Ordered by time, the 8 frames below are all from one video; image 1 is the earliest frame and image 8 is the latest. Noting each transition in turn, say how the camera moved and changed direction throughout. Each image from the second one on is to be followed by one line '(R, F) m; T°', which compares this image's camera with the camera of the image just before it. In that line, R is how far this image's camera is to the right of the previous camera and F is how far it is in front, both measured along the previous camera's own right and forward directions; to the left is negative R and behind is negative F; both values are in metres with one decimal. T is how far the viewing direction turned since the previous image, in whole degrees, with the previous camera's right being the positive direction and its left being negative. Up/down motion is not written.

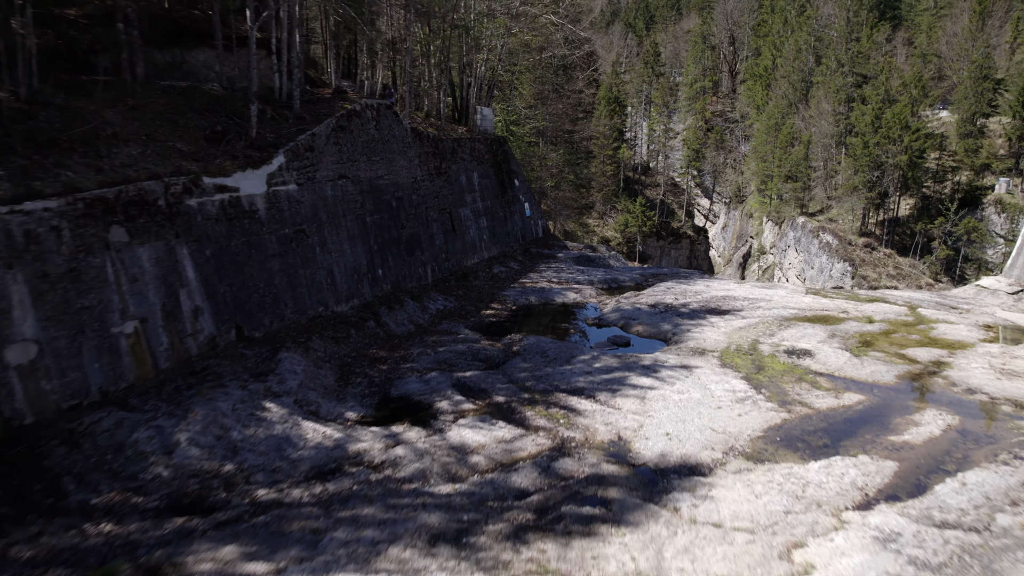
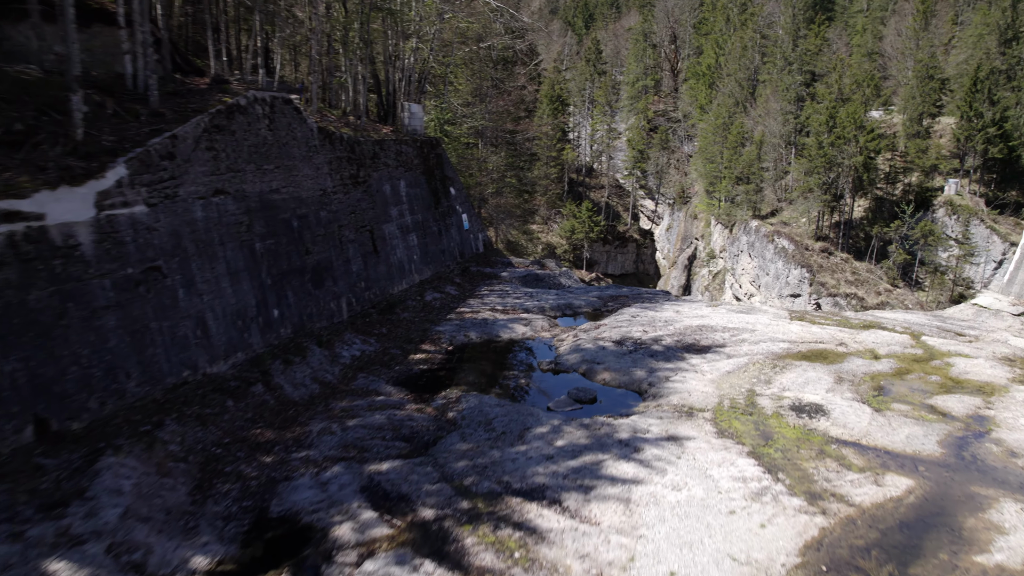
(+0.1, +2.6) m; +5°
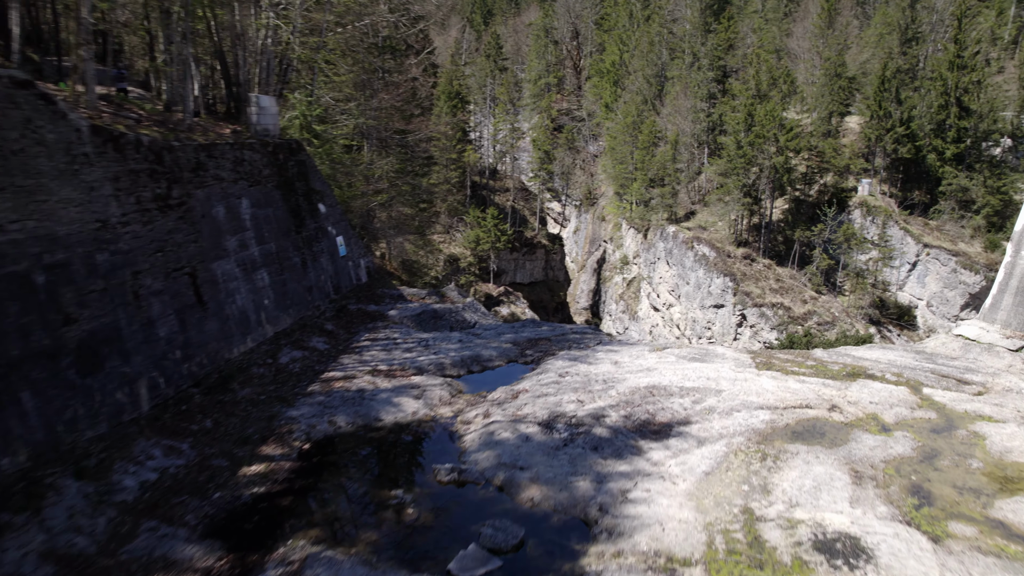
(+0.3, +3.3) m; +8°
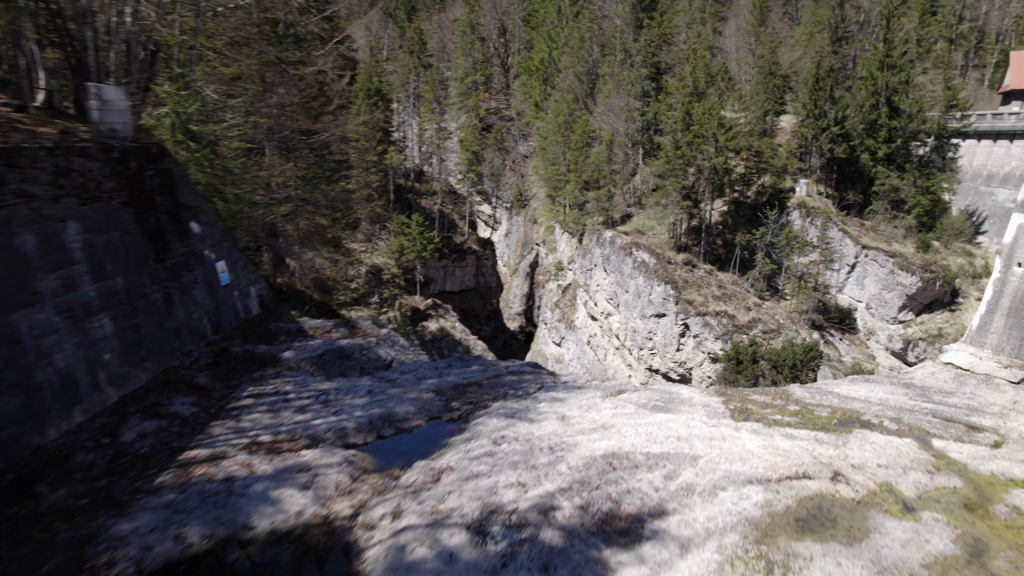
(+0.2, +2.1) m; +6°
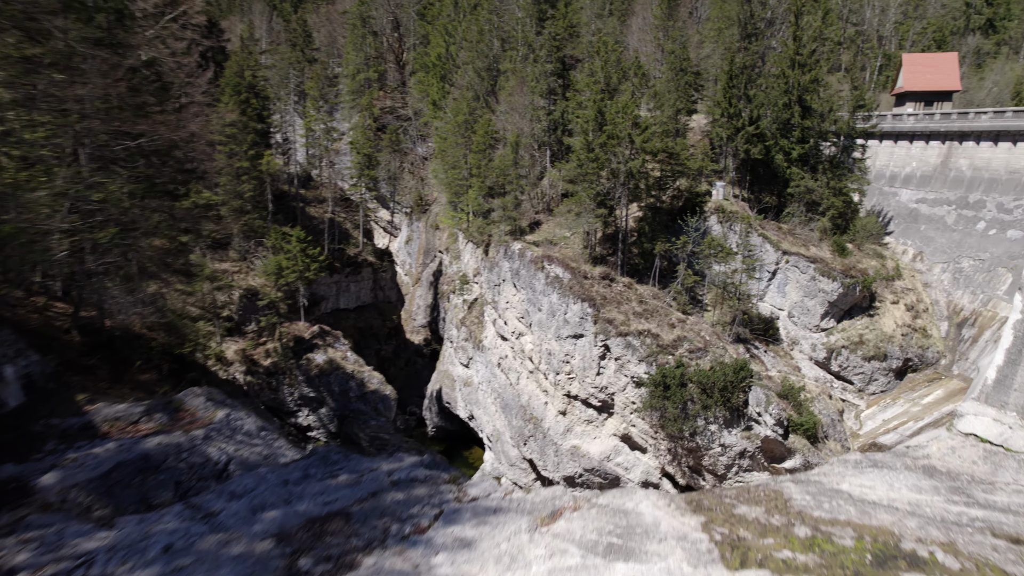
(+0.3, +3.2) m; +8°
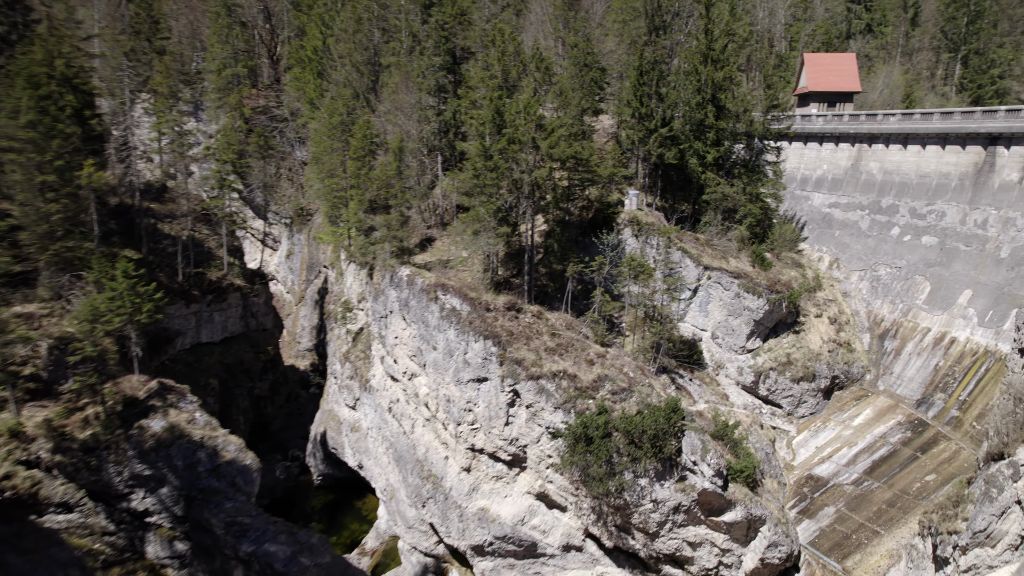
(+0.4, +4.0) m; +8°
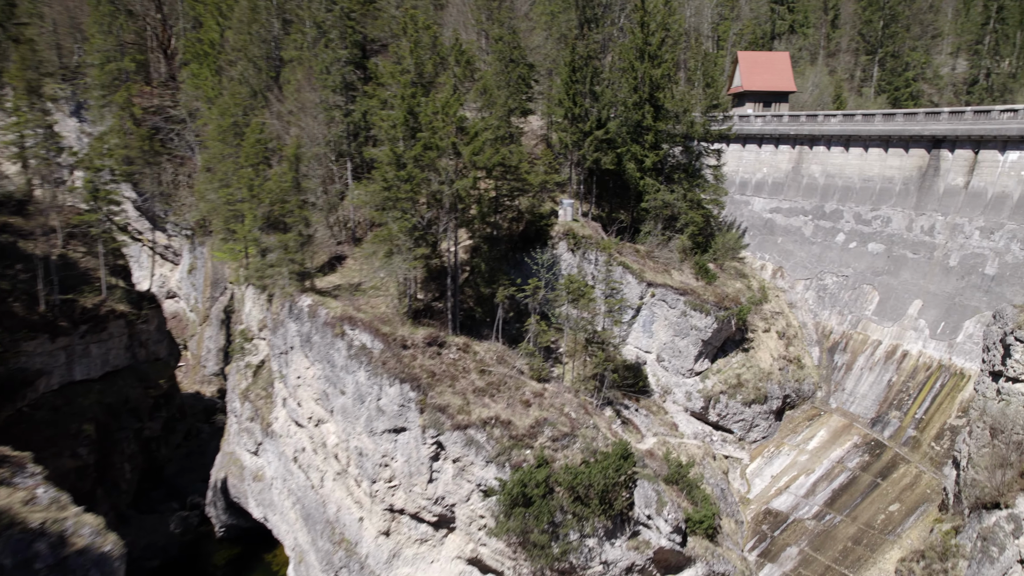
(+0.3, +3.0) m; +6°
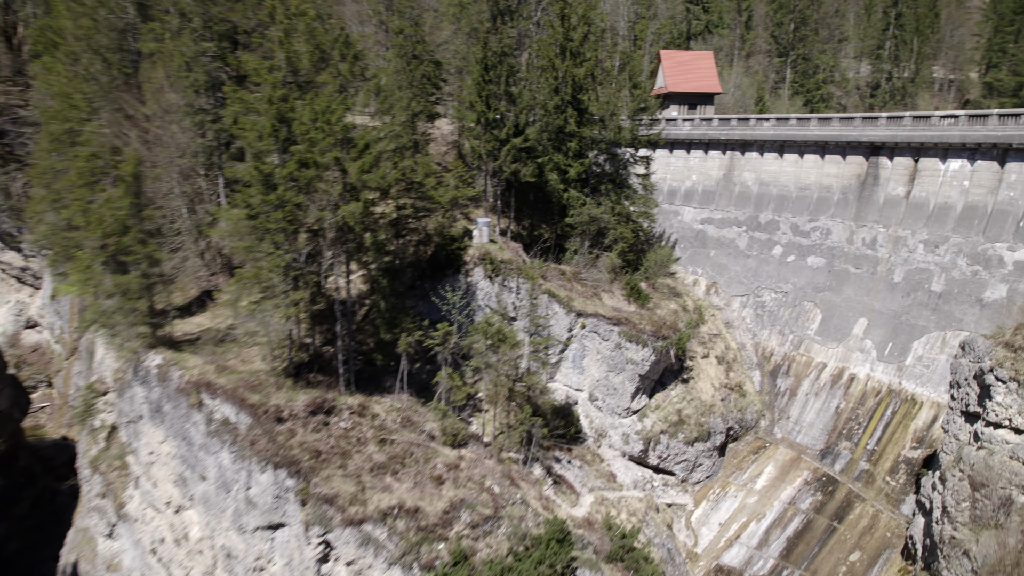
(+0.4, +3.3) m; +7°
